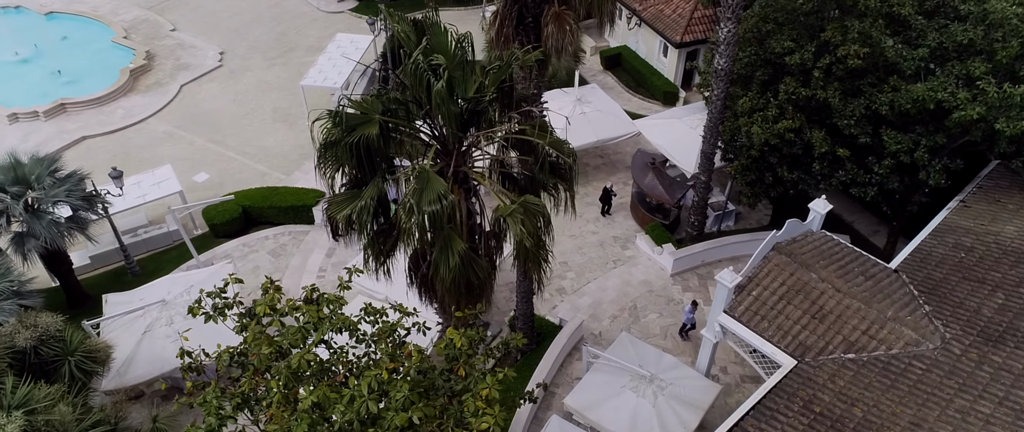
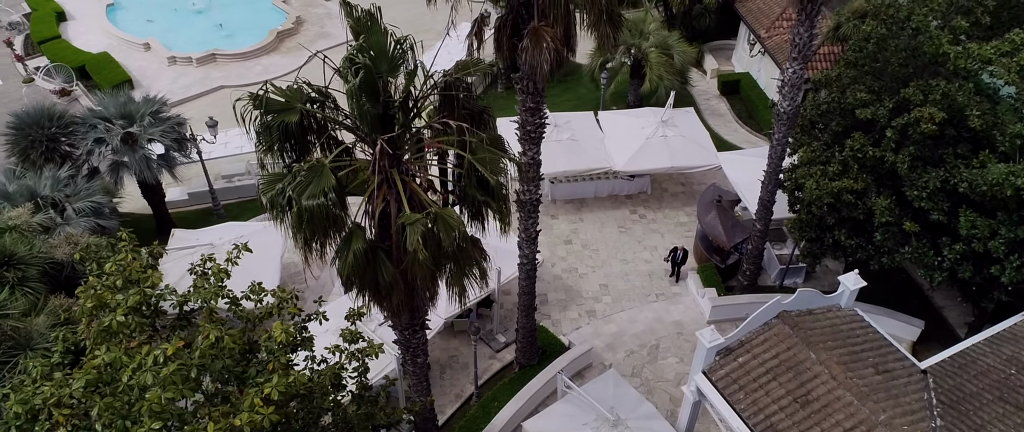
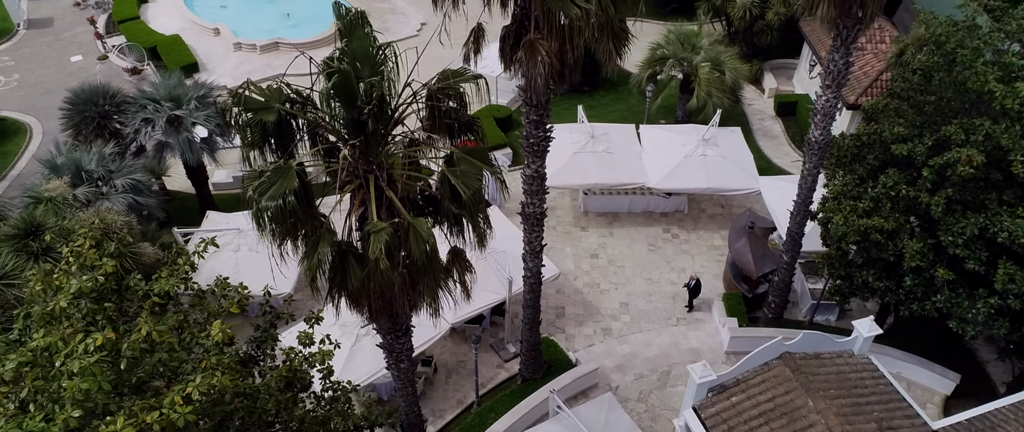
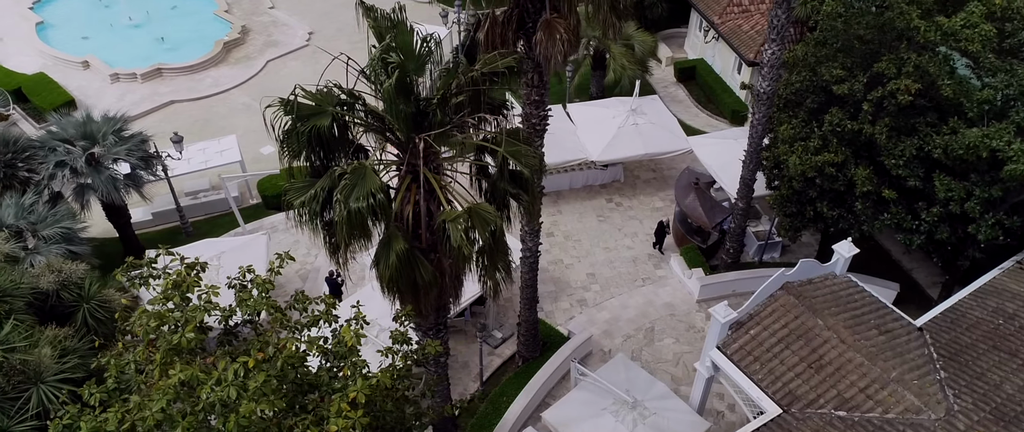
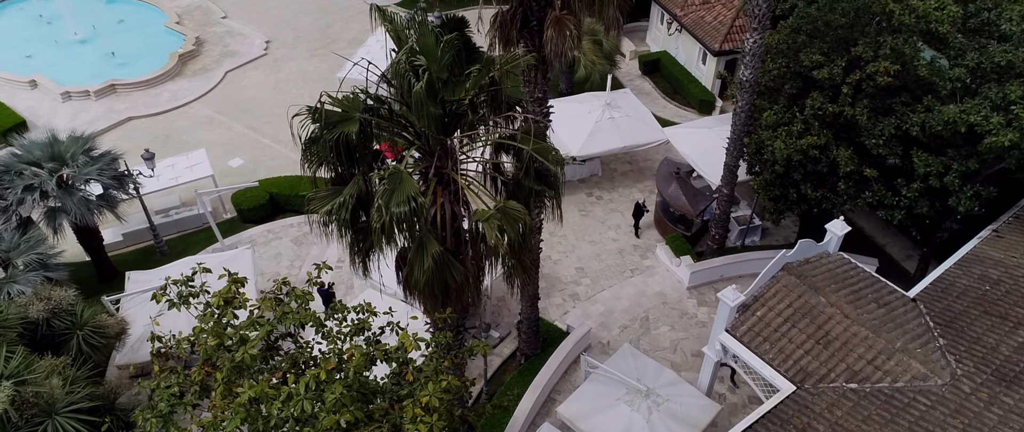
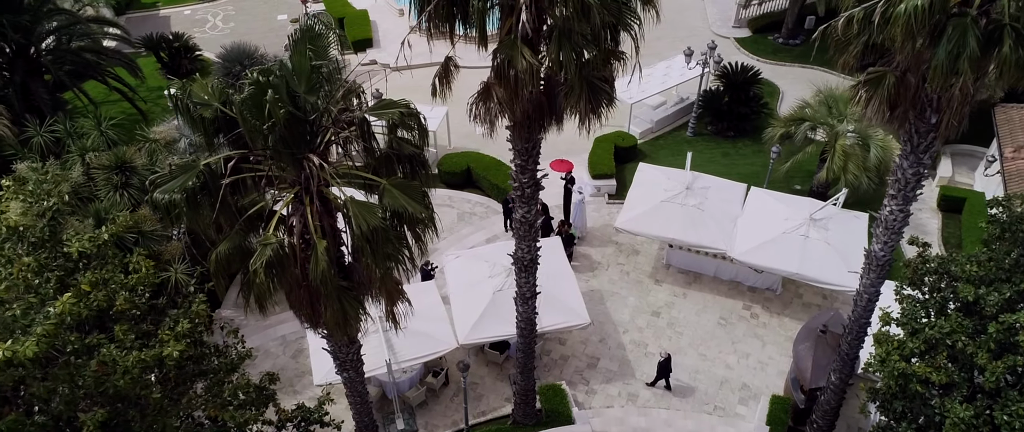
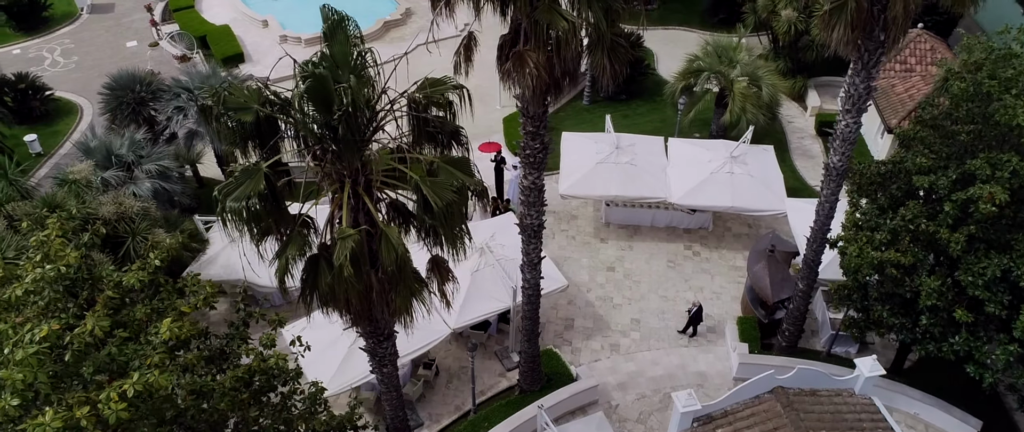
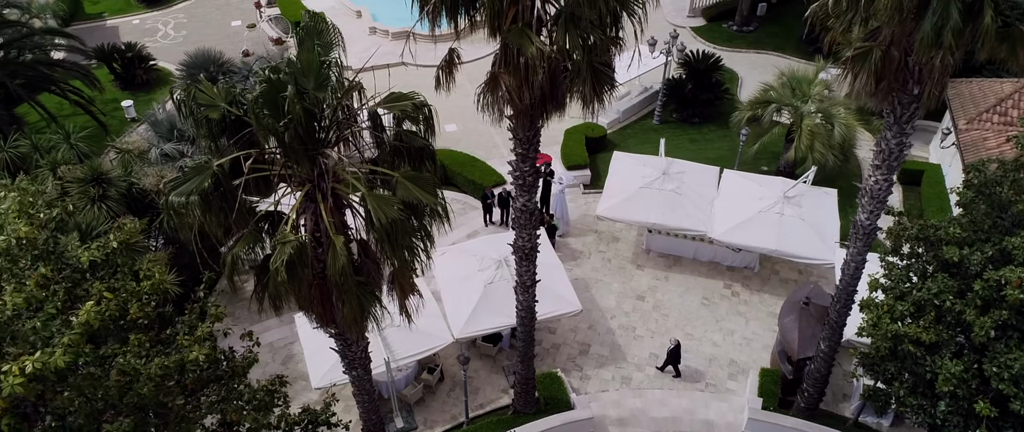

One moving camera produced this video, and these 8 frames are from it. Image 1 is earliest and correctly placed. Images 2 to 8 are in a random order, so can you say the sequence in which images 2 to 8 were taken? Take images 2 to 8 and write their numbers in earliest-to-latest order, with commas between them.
5, 4, 2, 3, 7, 8, 6
